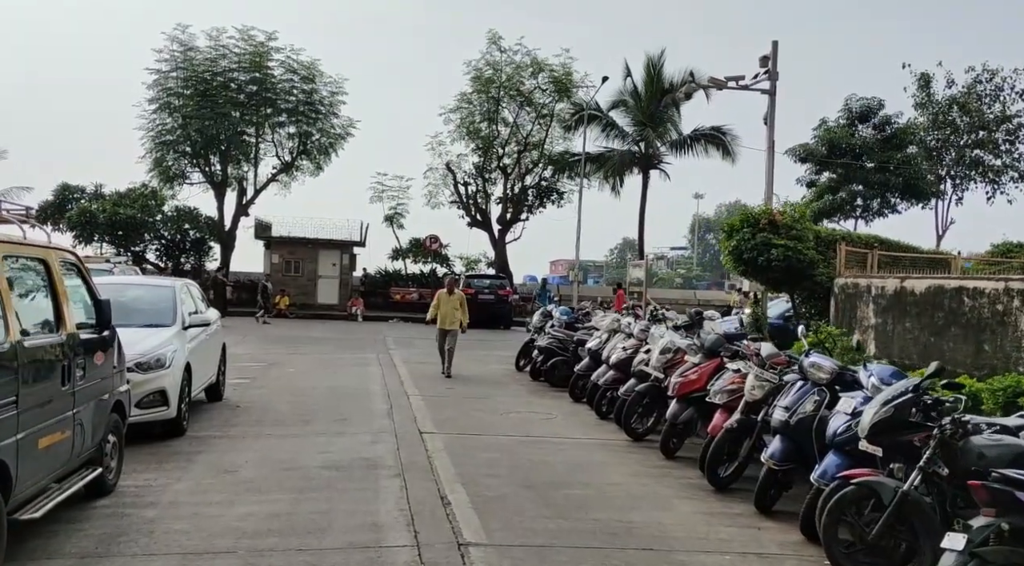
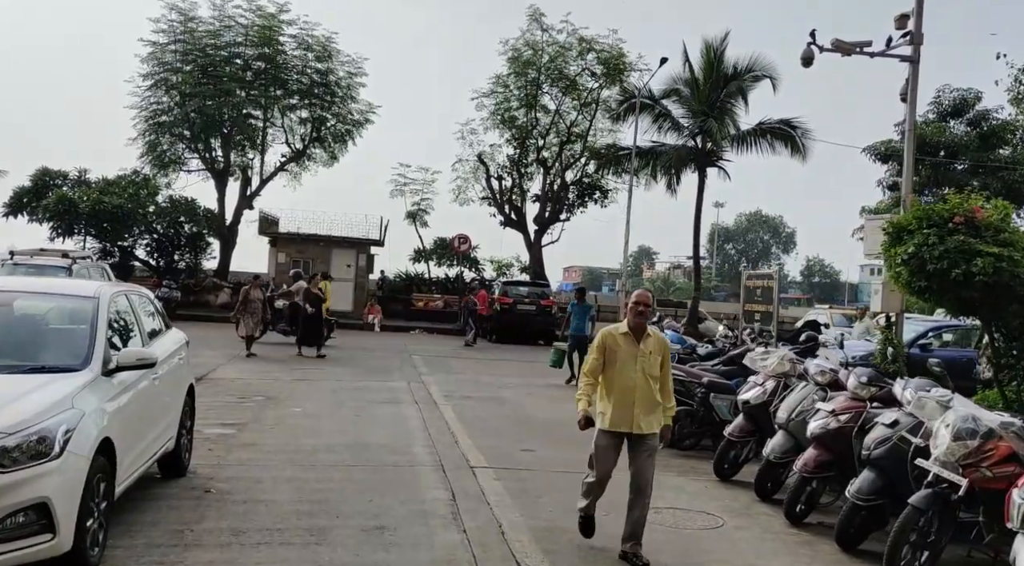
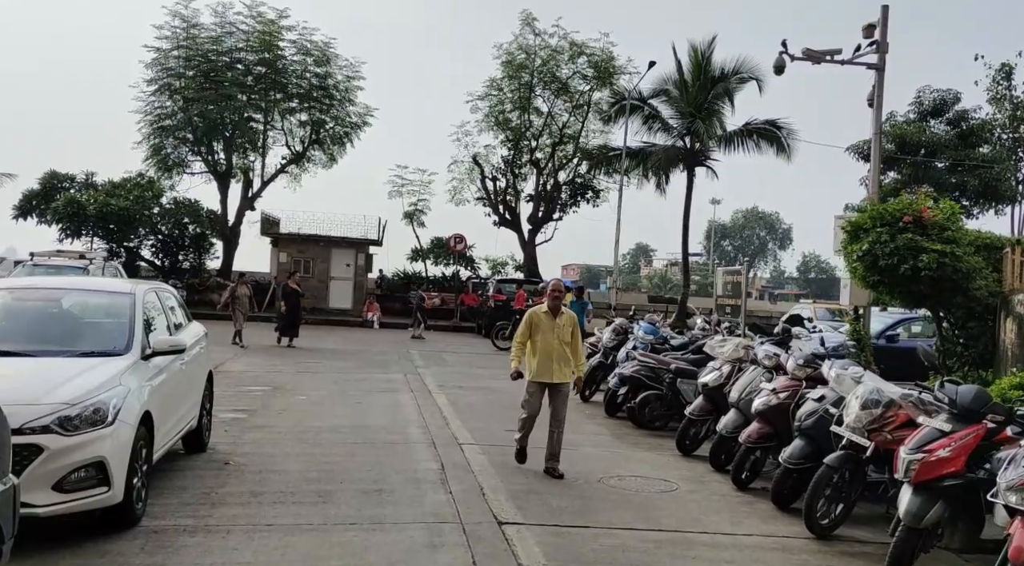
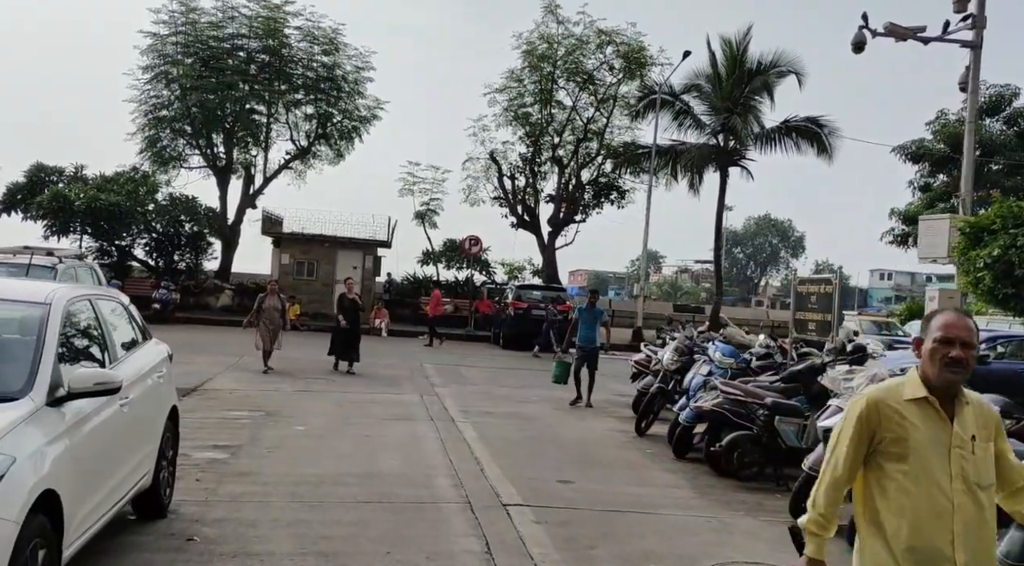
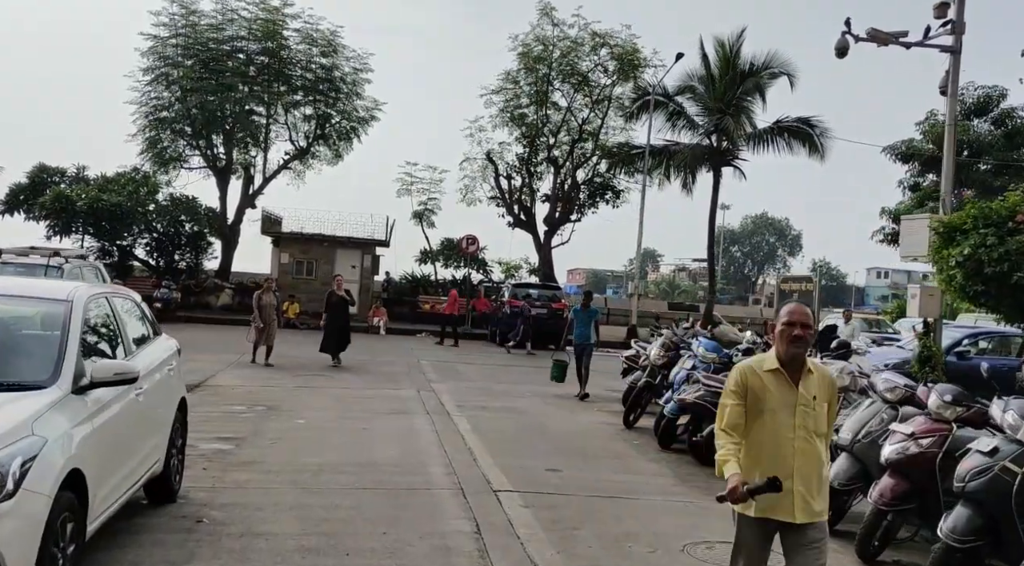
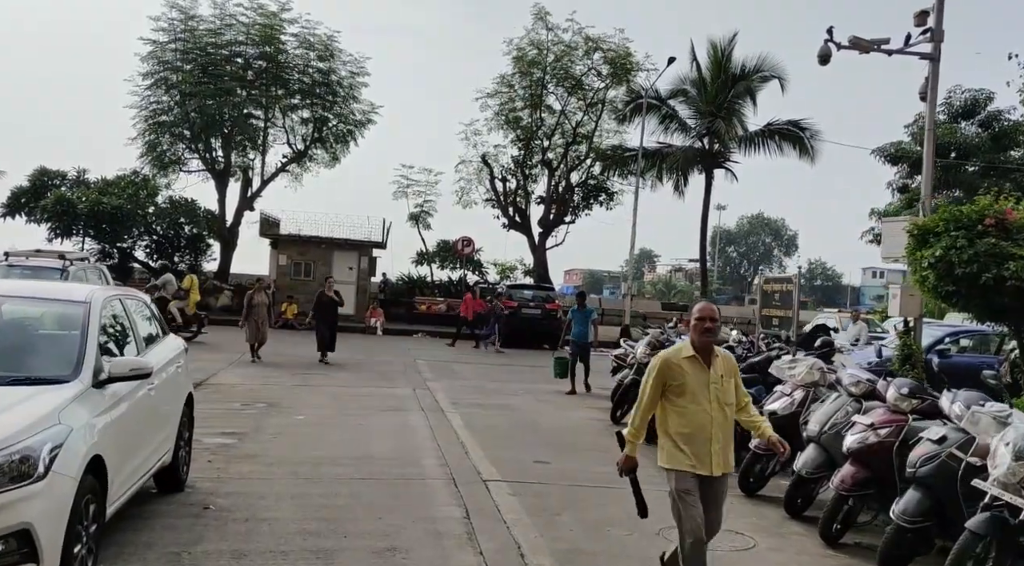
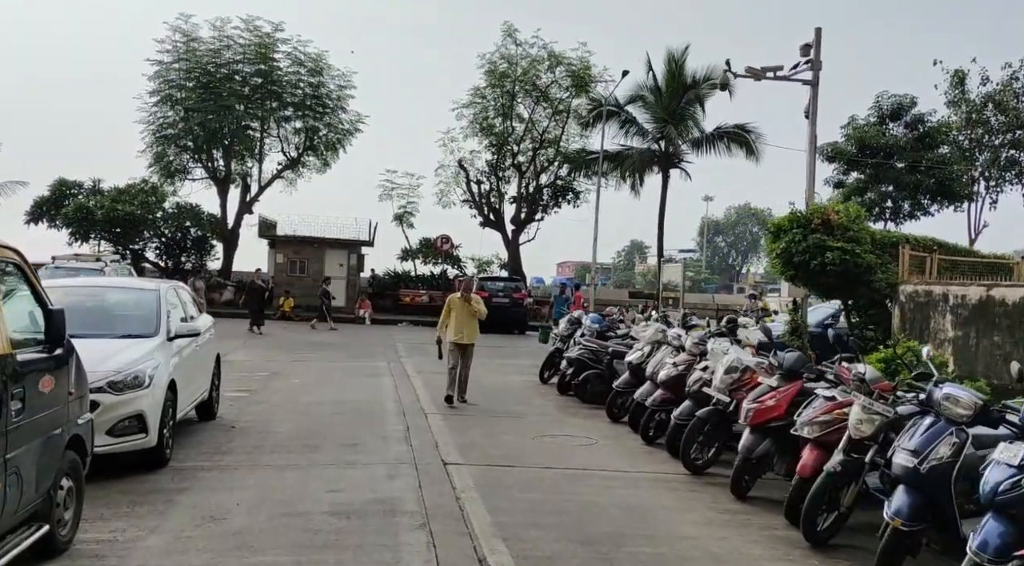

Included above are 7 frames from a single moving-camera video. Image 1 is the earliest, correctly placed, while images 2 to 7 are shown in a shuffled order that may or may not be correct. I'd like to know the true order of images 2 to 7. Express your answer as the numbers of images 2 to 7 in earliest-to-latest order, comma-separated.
7, 3, 2, 6, 5, 4
